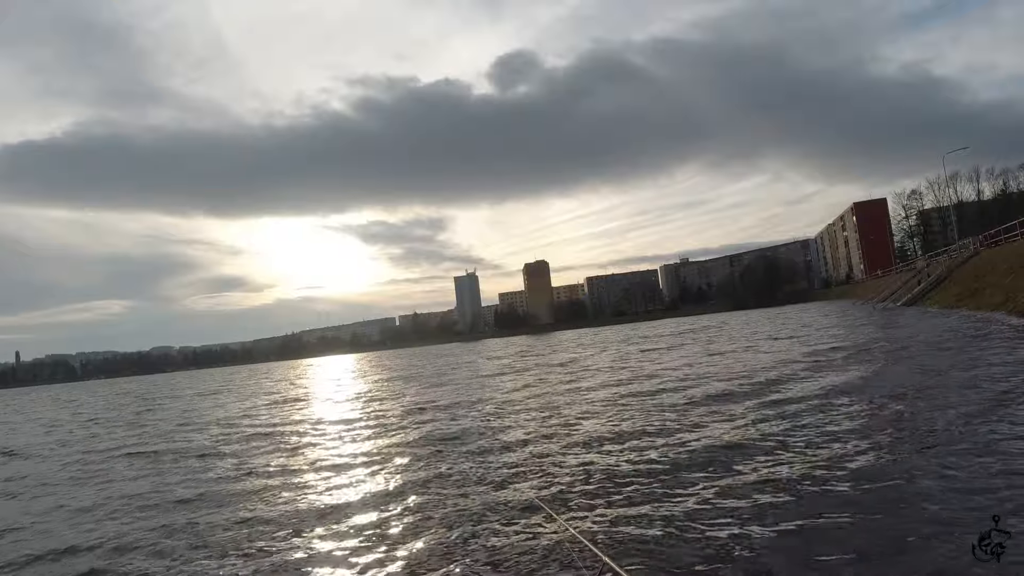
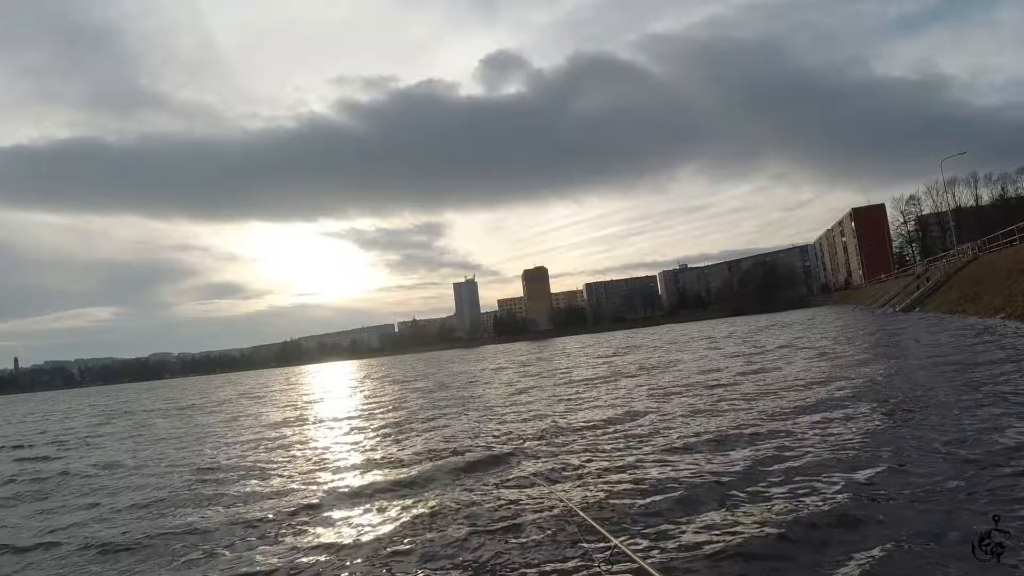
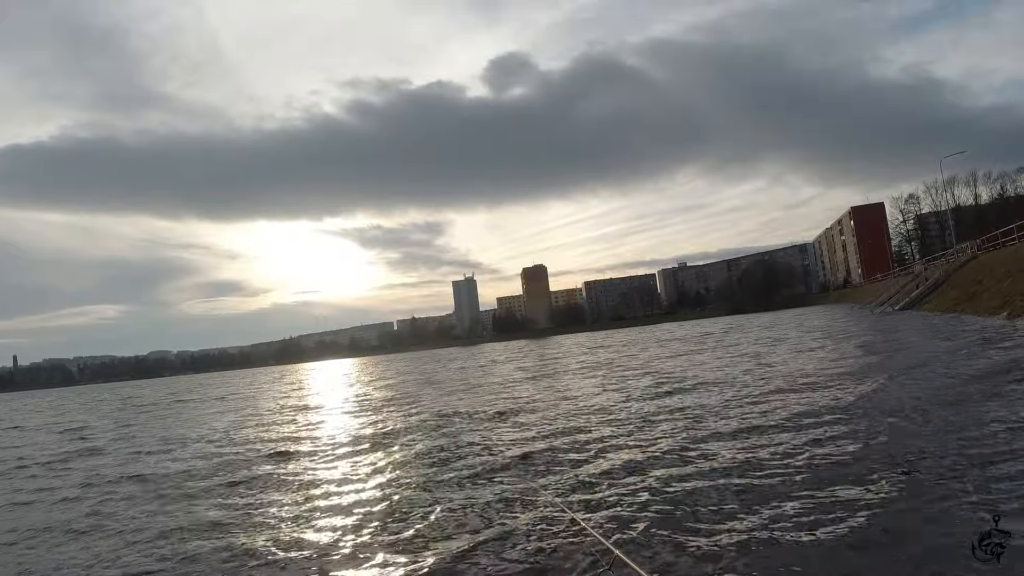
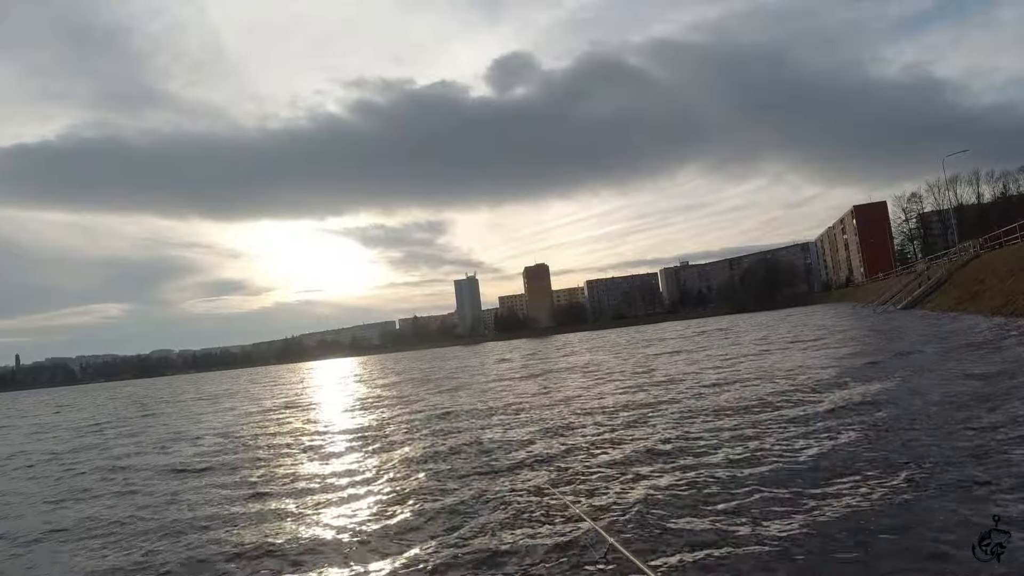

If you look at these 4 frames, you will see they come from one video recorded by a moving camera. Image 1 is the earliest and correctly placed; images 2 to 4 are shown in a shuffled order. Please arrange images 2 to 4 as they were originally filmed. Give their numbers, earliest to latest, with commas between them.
4, 3, 2
